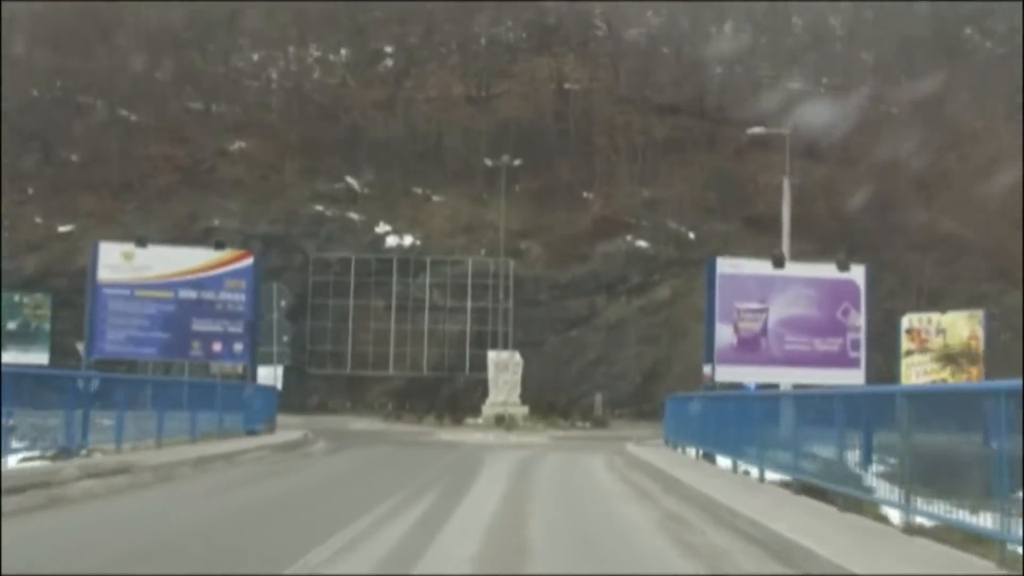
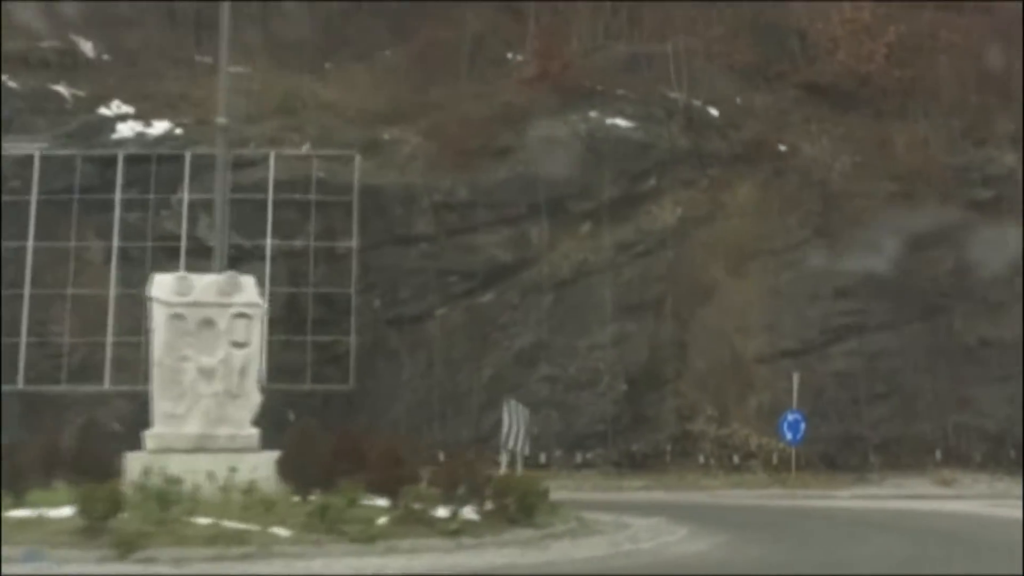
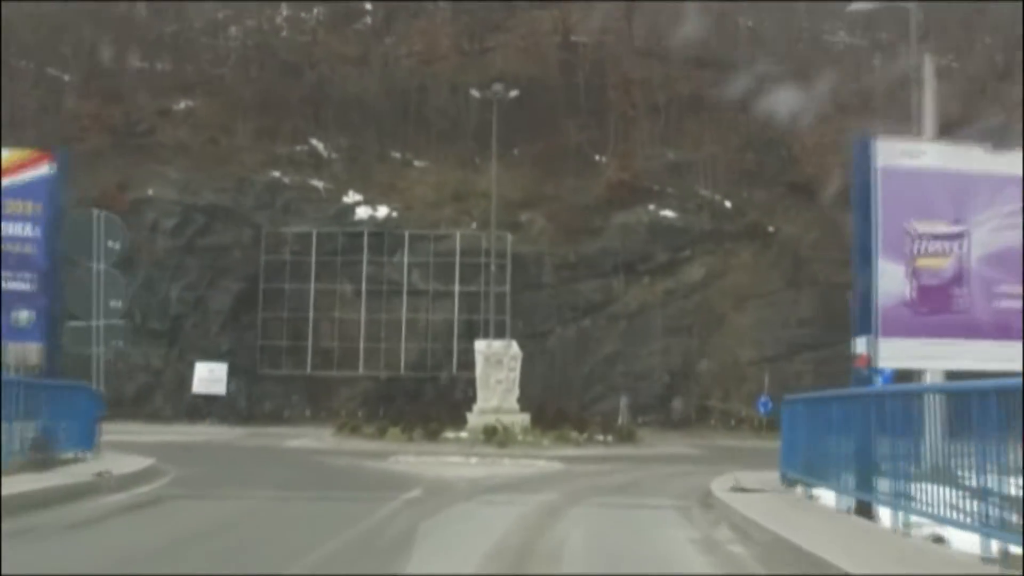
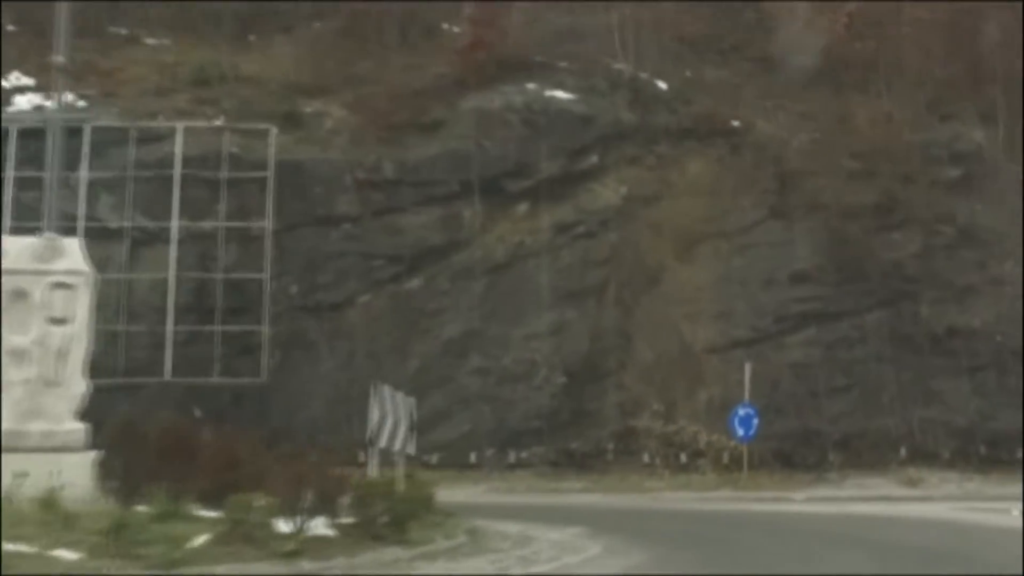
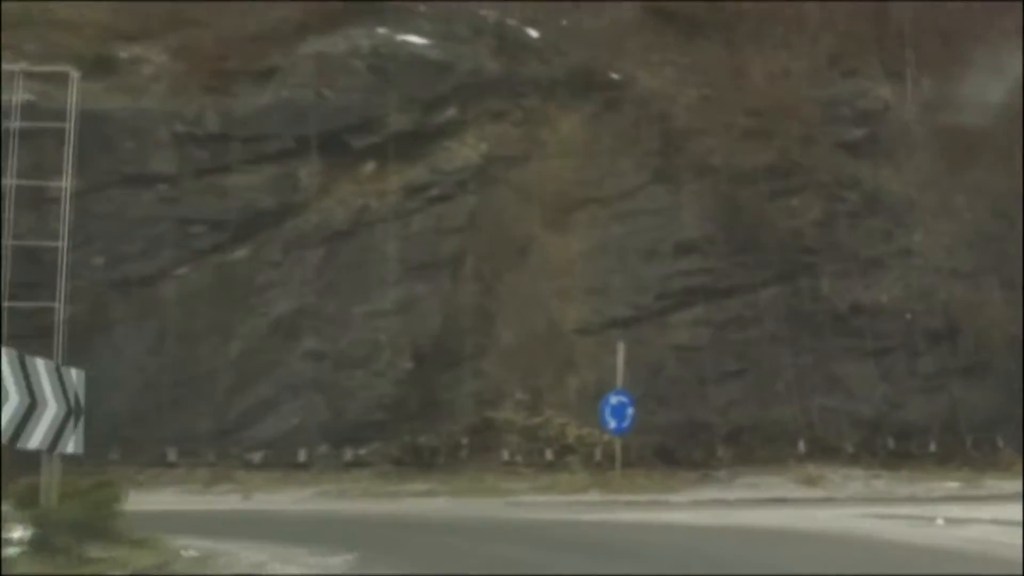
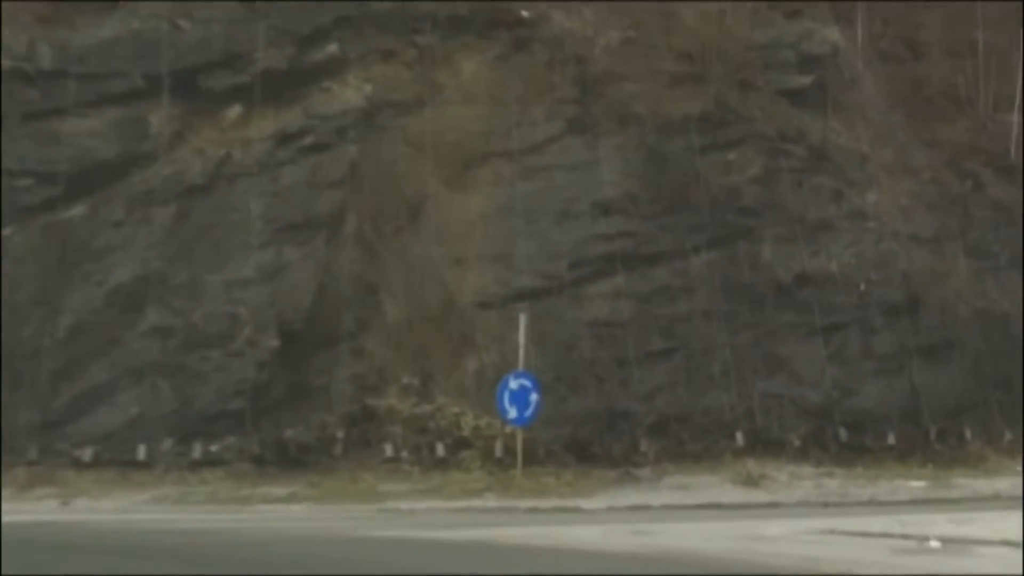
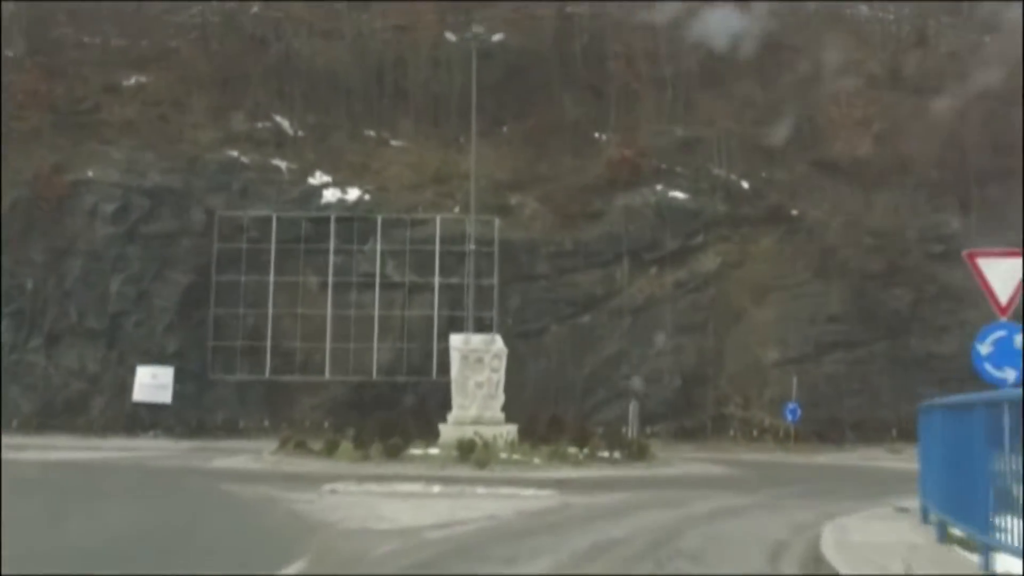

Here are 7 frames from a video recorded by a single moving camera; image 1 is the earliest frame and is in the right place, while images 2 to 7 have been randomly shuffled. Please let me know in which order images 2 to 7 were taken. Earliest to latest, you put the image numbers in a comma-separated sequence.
3, 7, 2, 4, 5, 6
